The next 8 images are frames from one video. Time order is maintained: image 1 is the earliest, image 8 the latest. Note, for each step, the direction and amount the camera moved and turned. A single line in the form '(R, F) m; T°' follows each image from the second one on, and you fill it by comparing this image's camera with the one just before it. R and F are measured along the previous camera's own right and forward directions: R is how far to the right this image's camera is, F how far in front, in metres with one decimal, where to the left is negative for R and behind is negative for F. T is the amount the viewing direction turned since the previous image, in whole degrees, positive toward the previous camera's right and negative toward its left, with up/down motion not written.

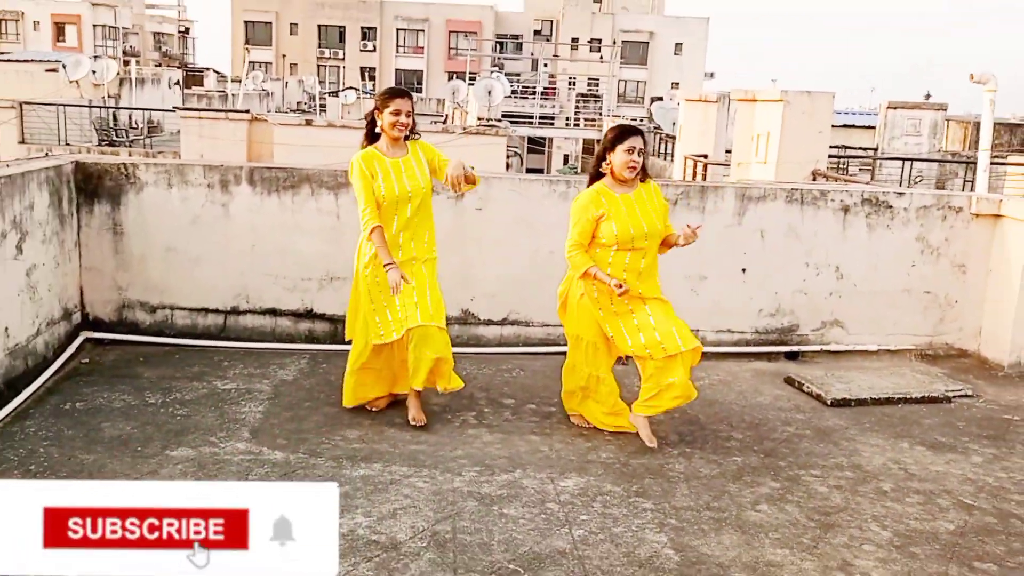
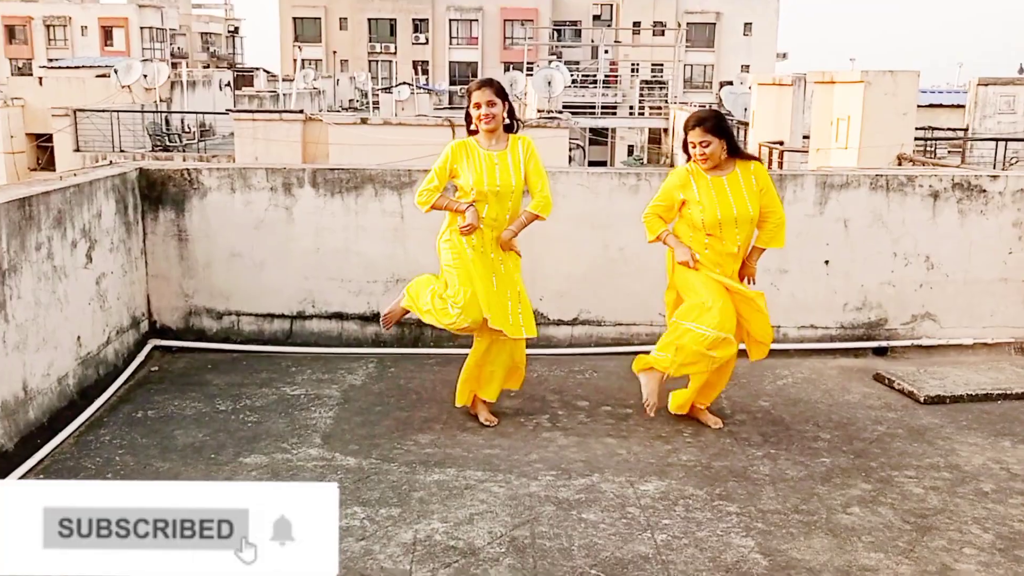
(-0.1, +0.1) m; -3°
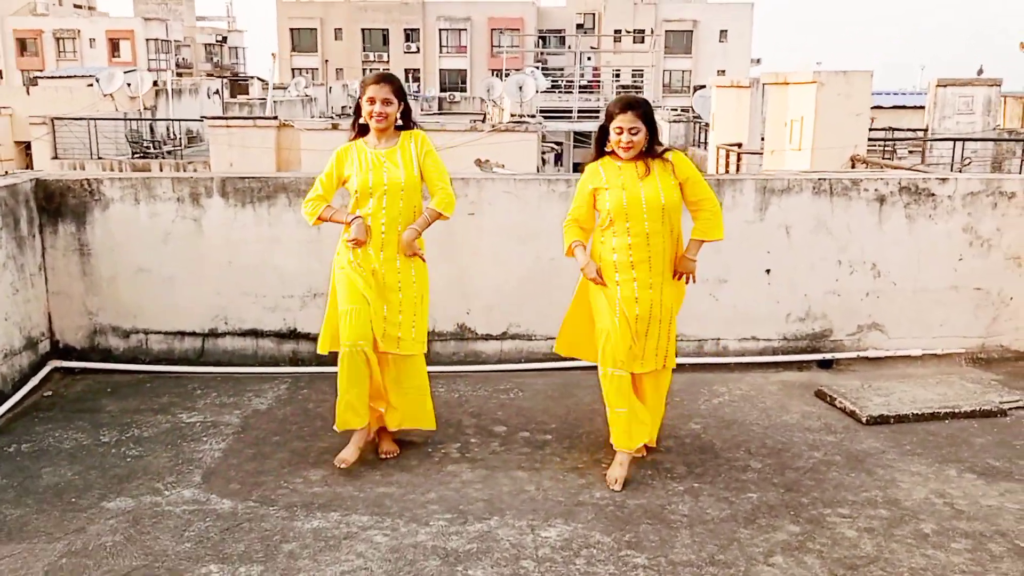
(+0.4, +0.4) m; 0°
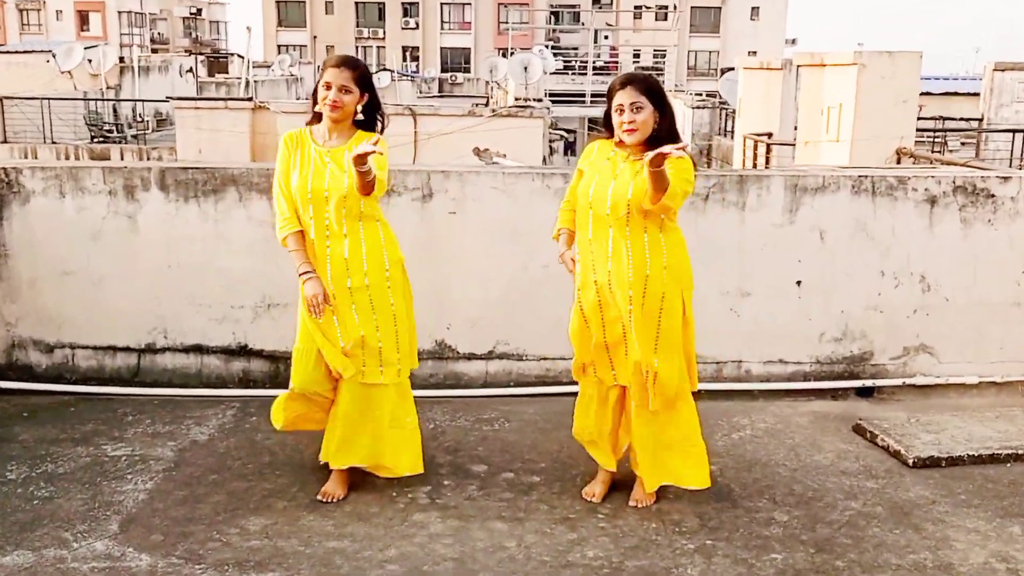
(+0.1, +0.6) m; 0°
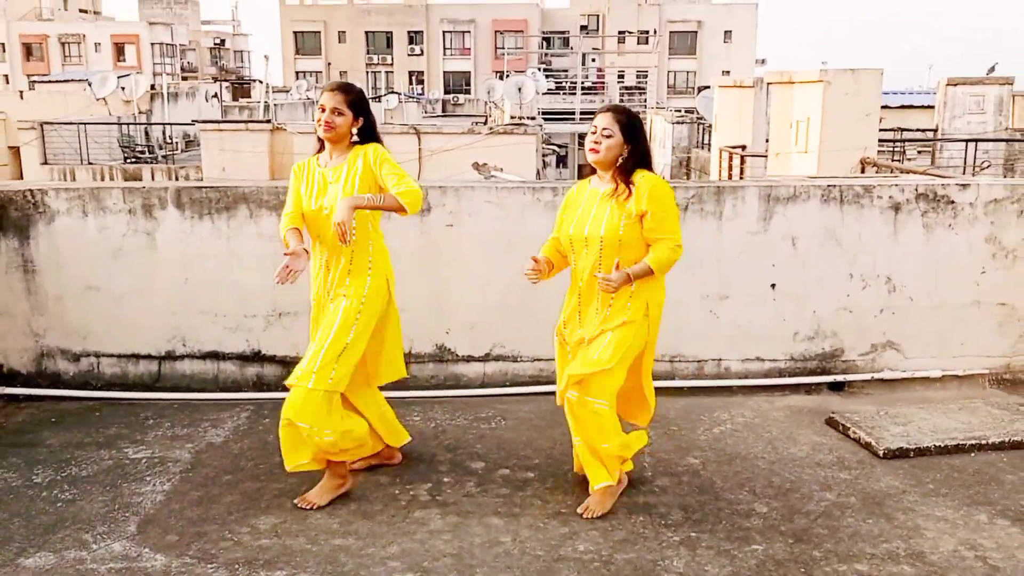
(0.0, -0.2) m; 0°
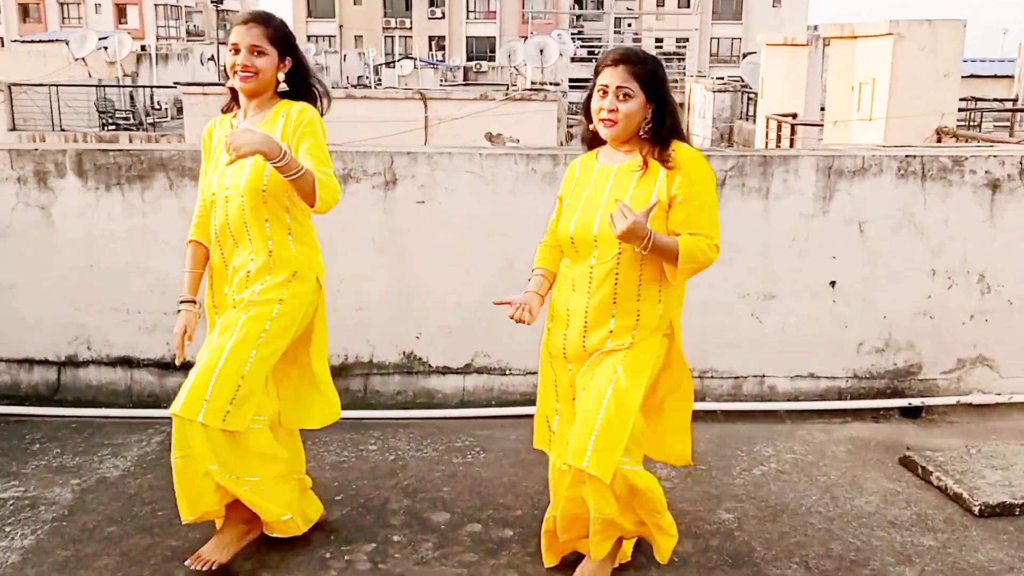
(+0.1, +0.9) m; -2°
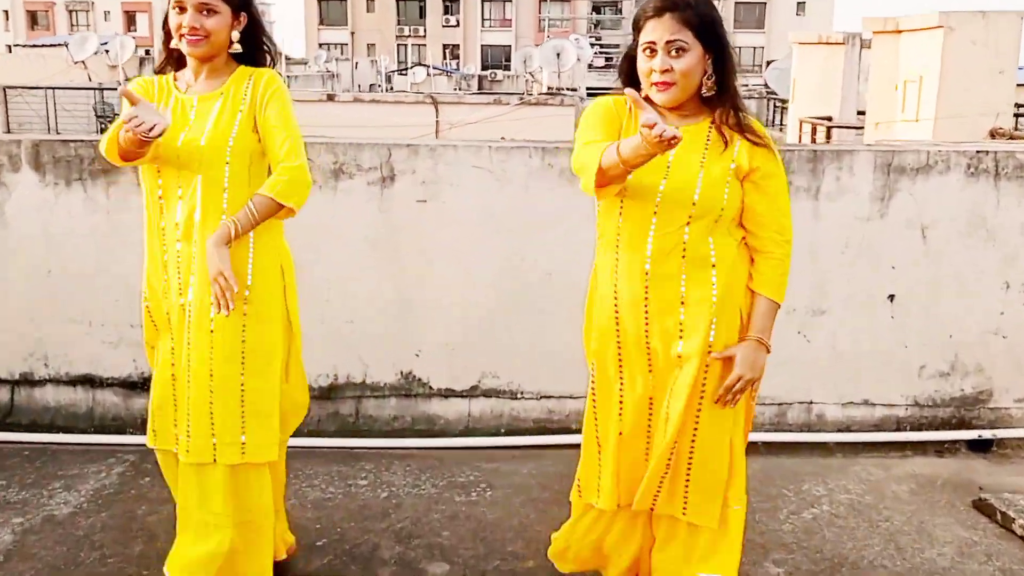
(0.0, +0.4) m; -1°
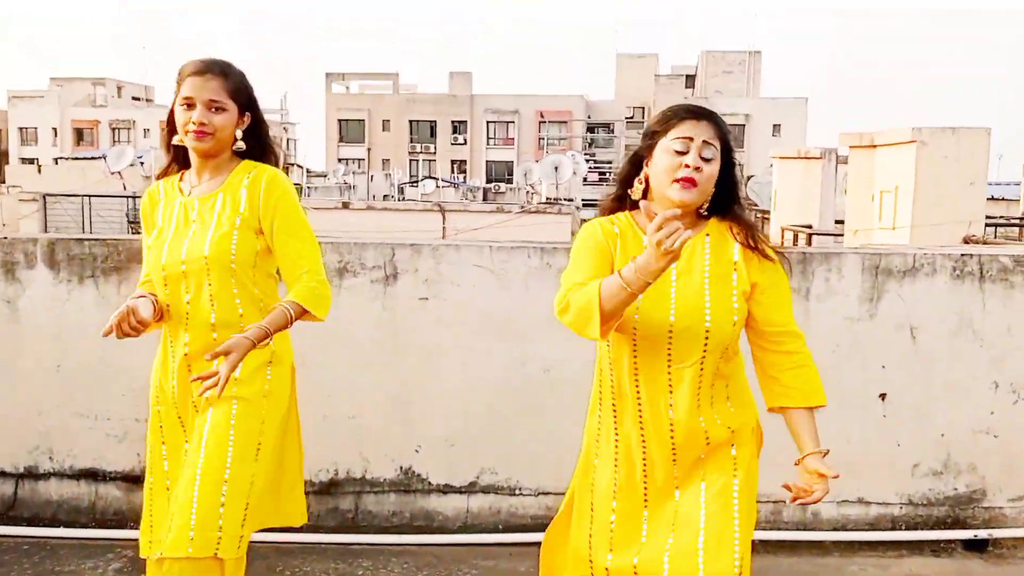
(0.0, -0.1) m; 0°
